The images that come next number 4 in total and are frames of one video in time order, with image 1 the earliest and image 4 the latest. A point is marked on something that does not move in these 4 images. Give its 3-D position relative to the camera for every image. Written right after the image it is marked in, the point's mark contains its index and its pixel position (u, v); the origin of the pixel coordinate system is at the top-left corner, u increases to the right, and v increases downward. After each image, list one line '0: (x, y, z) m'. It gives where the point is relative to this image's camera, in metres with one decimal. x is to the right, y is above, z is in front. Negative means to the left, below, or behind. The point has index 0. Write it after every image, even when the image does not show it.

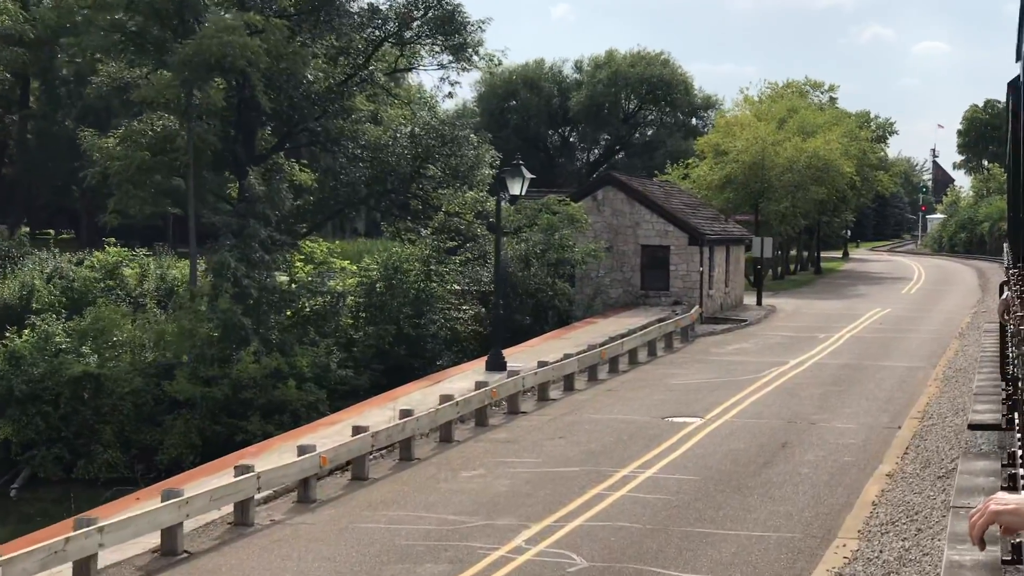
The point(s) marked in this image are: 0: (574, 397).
0: (+0.6, -1.1, +18.9) m
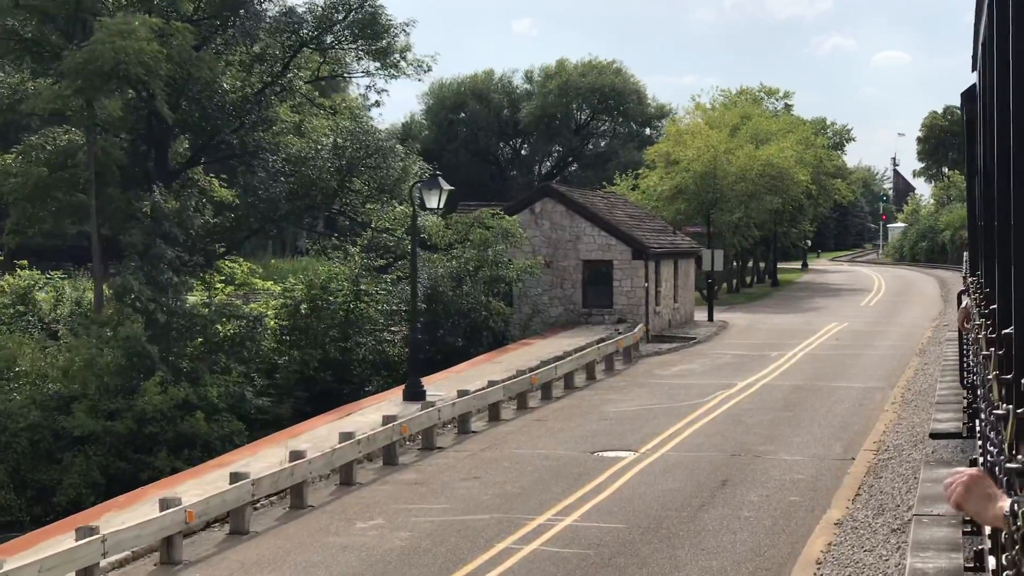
0: (-0.1, -1.2, +17.2) m
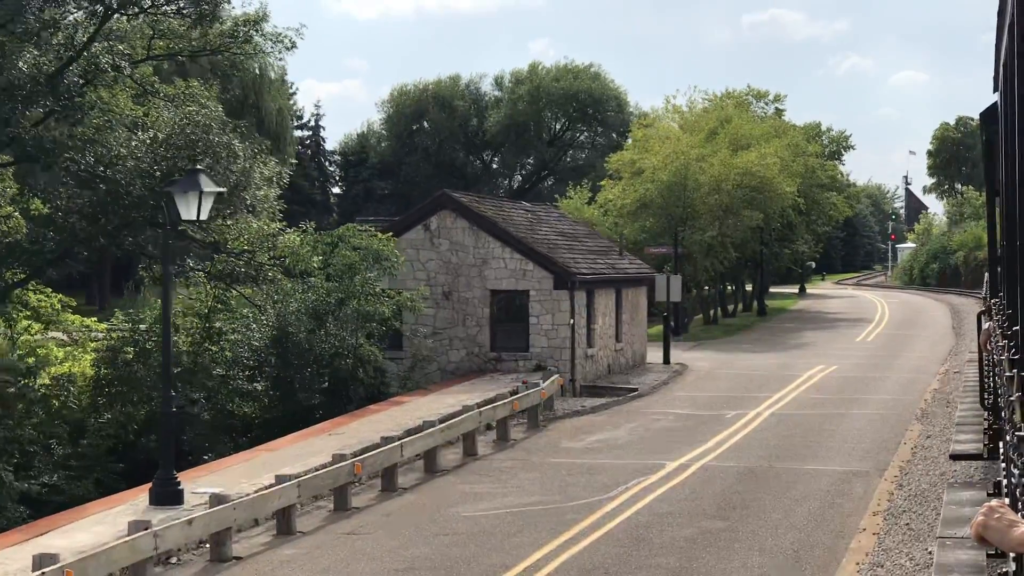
0: (-1.4, -1.5, +11.4) m
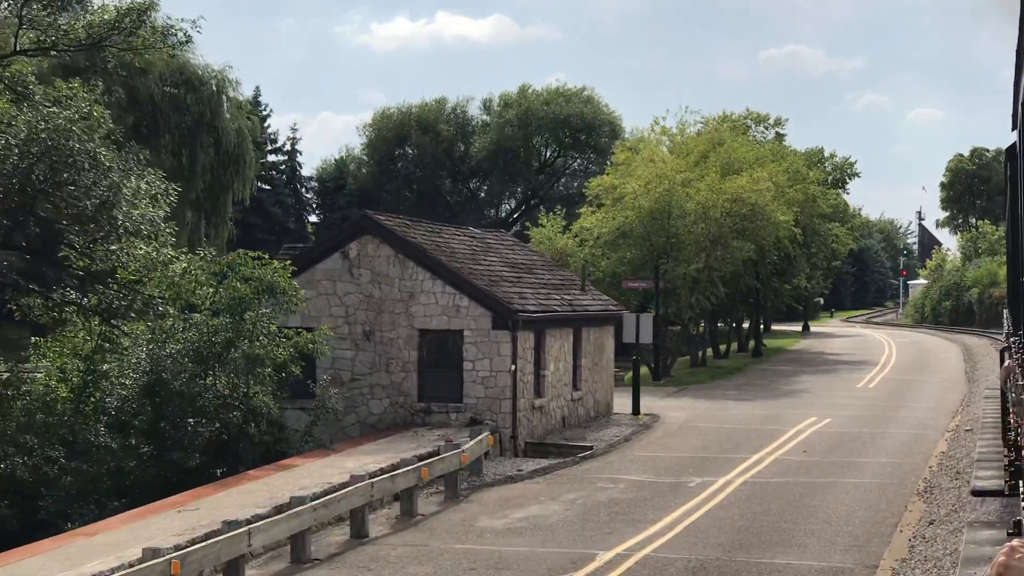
0: (-2.1, -1.7, +8.3) m
